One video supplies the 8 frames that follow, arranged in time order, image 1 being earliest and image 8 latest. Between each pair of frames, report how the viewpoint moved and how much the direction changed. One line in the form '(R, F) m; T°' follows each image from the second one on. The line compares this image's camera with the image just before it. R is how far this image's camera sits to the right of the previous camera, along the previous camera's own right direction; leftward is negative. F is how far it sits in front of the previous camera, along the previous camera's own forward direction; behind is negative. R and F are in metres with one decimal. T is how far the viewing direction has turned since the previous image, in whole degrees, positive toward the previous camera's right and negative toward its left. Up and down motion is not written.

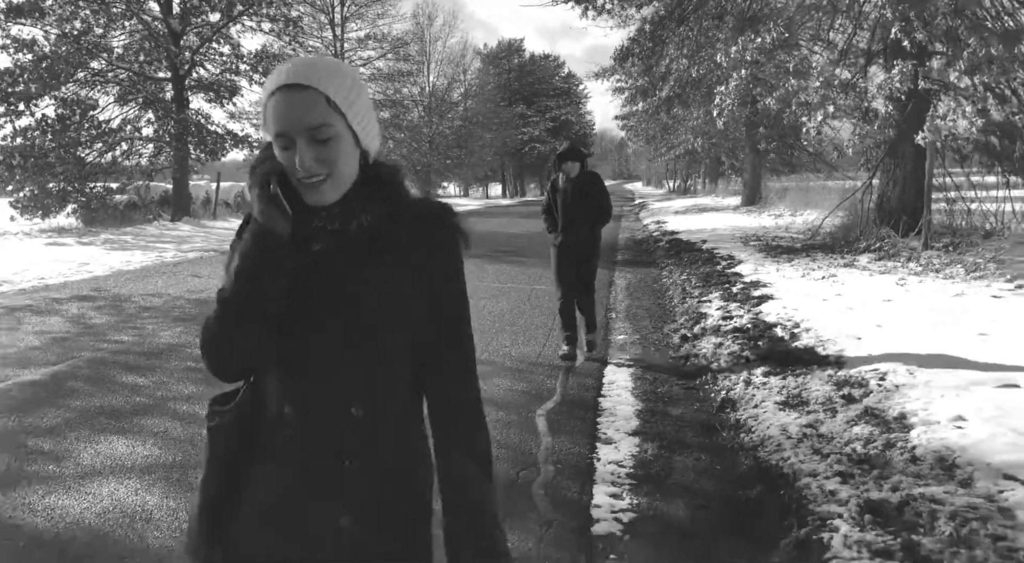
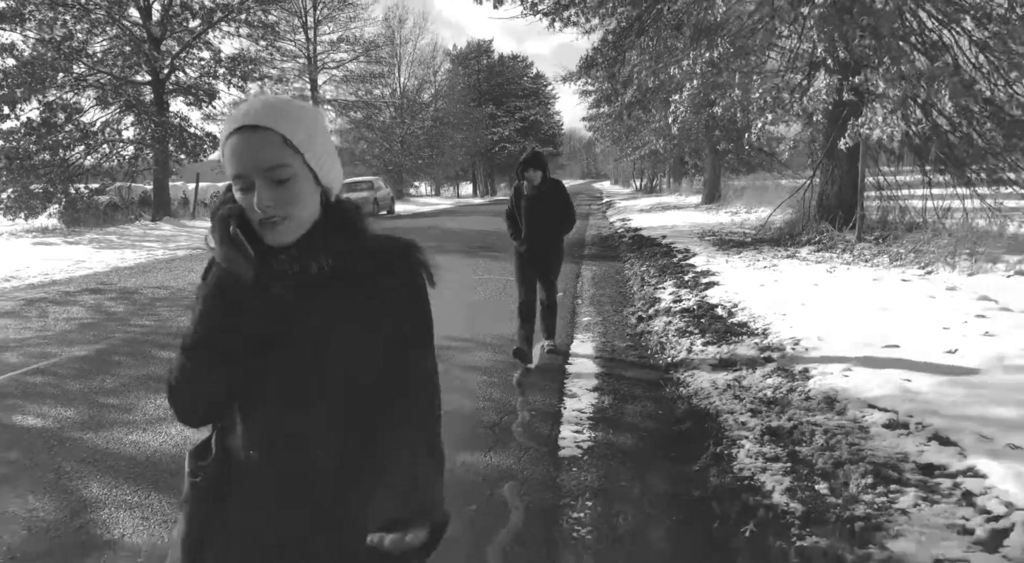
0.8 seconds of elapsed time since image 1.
(-0.1, -0.9) m; +2°
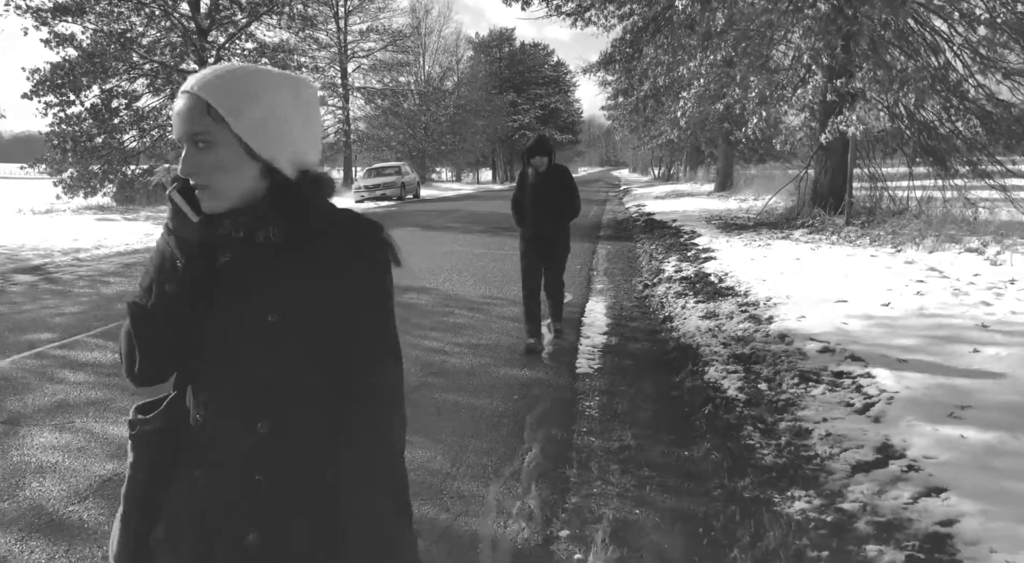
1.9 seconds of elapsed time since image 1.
(-0.1, -1.4) m; -1°
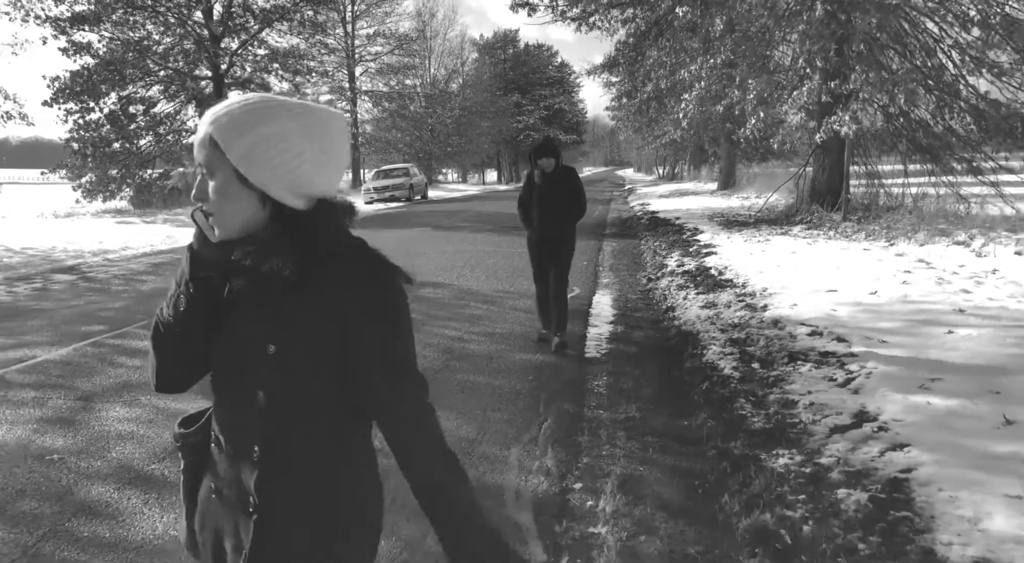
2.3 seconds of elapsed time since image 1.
(-0.1, -0.5) m; 0°
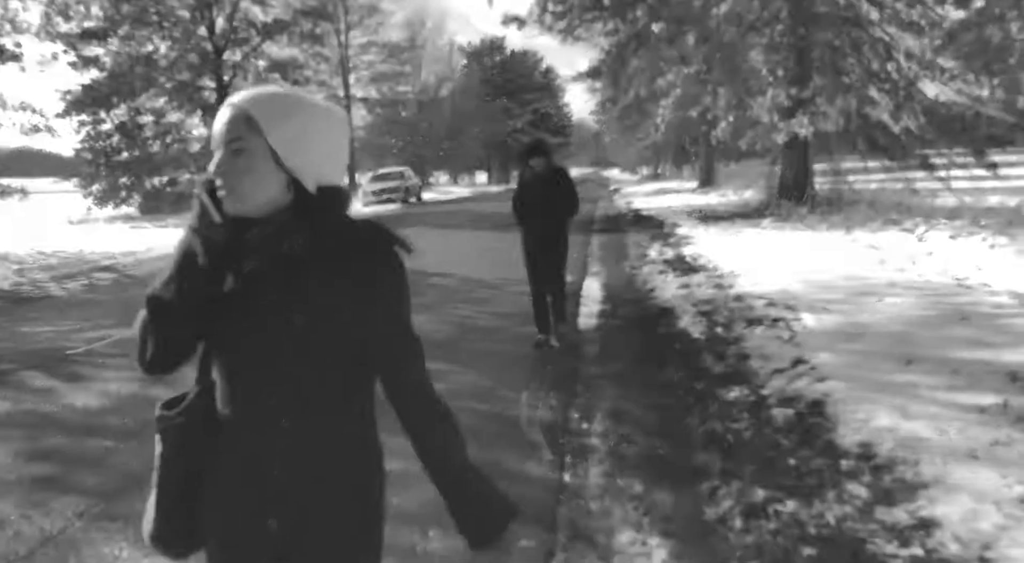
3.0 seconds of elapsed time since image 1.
(-0.1, -1.0) m; +1°
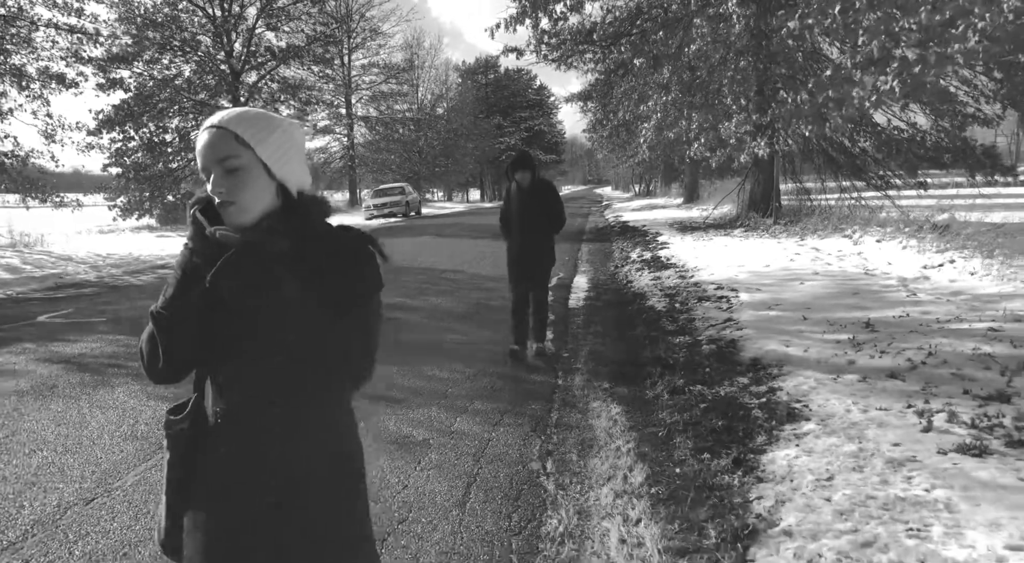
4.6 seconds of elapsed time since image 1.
(-0.1, -1.8) m; +1°
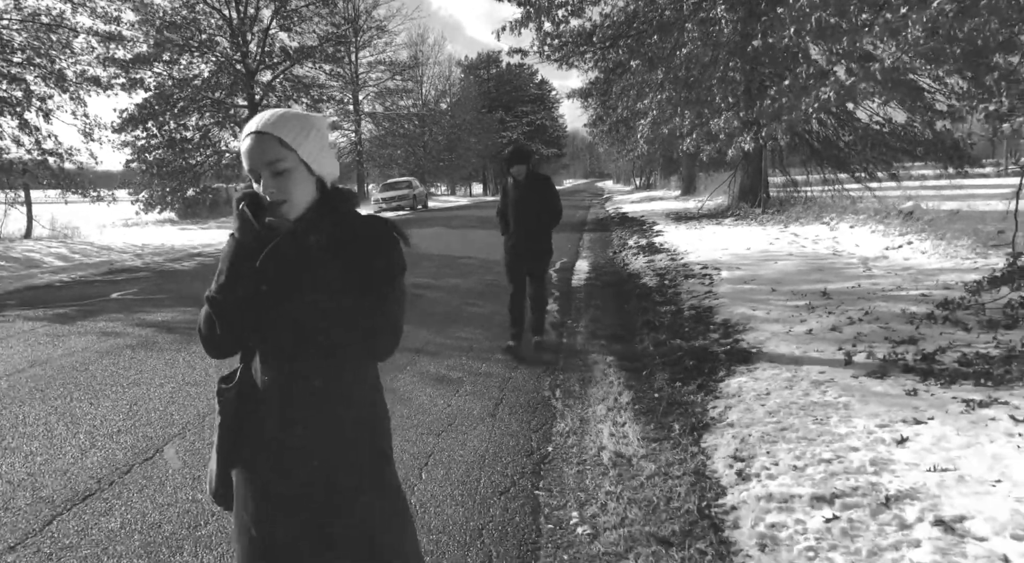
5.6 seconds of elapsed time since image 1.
(-0.1, -1.1) m; 0°
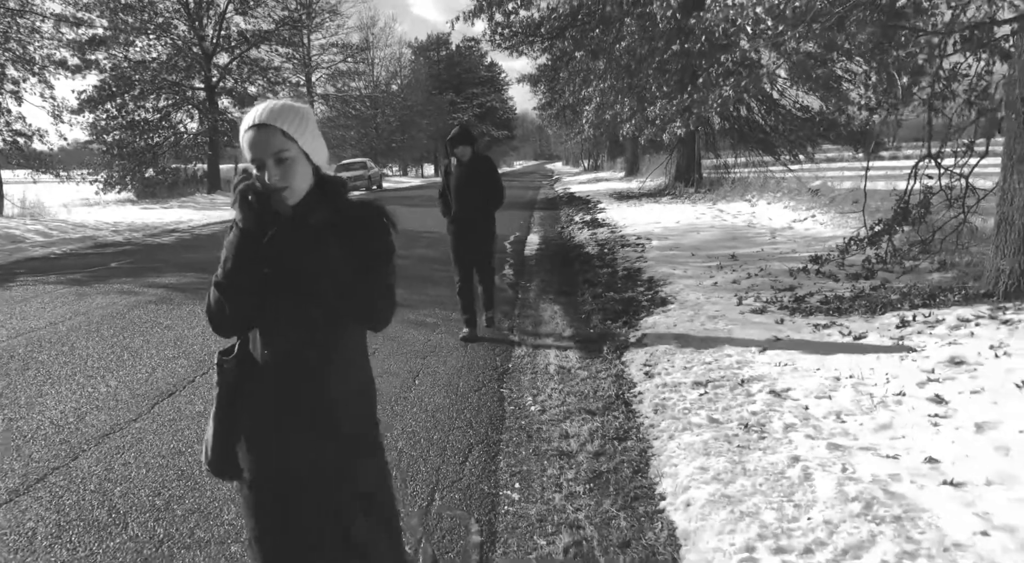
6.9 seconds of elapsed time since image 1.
(-0.1, -1.2) m; +4°
